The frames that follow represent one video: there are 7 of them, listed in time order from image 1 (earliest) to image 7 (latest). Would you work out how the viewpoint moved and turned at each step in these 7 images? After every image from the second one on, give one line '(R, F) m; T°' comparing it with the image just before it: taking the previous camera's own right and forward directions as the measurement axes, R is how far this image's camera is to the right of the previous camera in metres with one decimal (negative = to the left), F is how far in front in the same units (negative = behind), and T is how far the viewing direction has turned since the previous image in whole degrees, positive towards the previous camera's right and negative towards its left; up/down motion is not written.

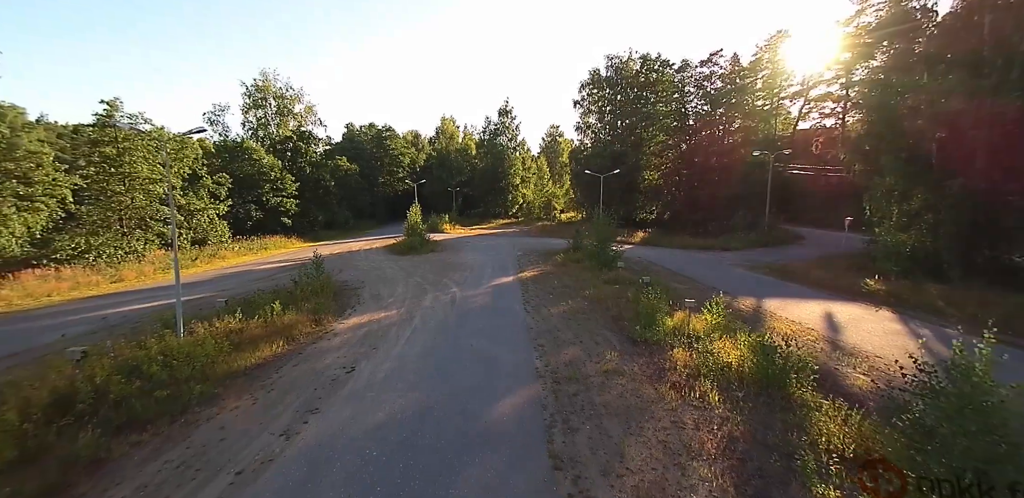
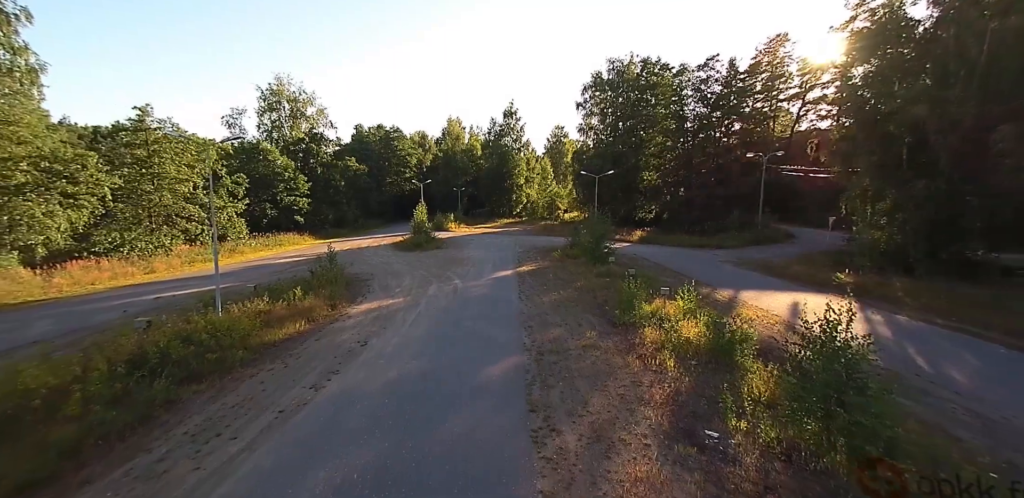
(+0.4, -1.3) m; -1°
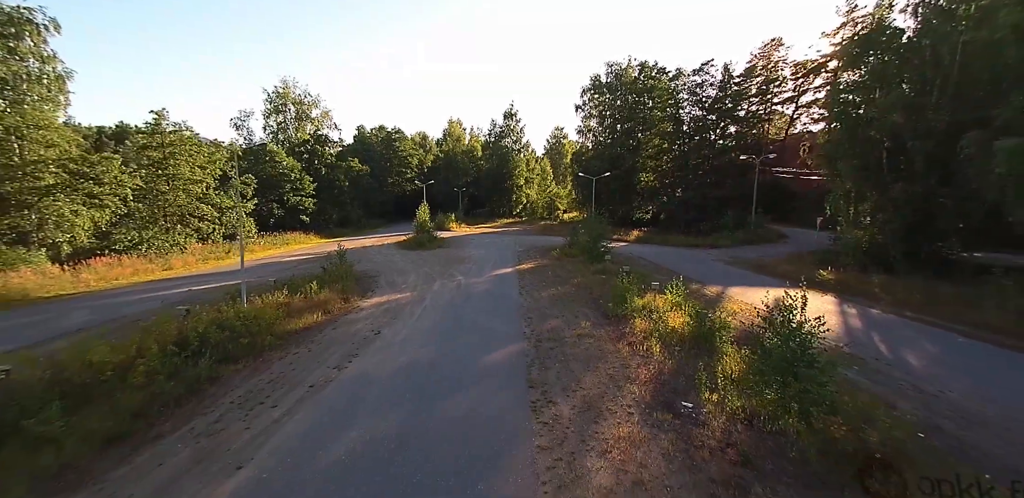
(0.0, -0.9) m; 0°
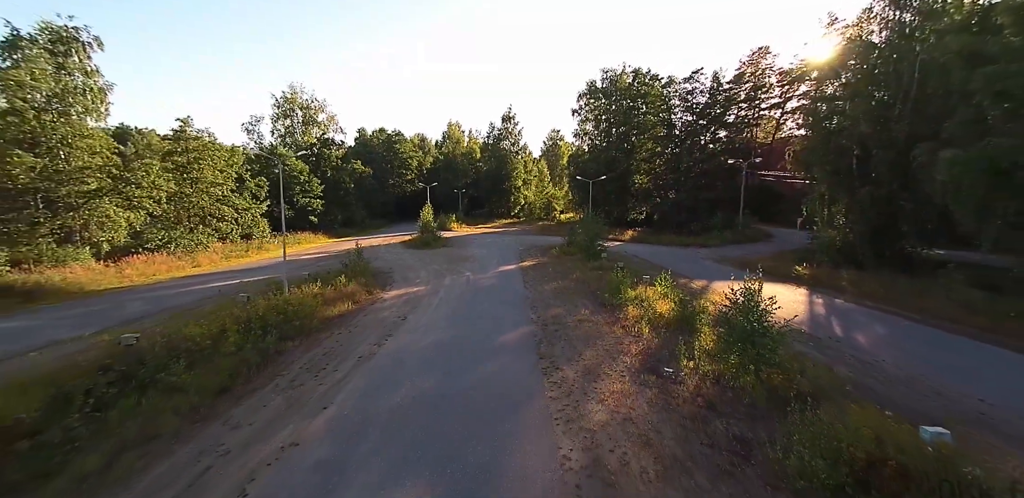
(-0.4, -1.6) m; +1°
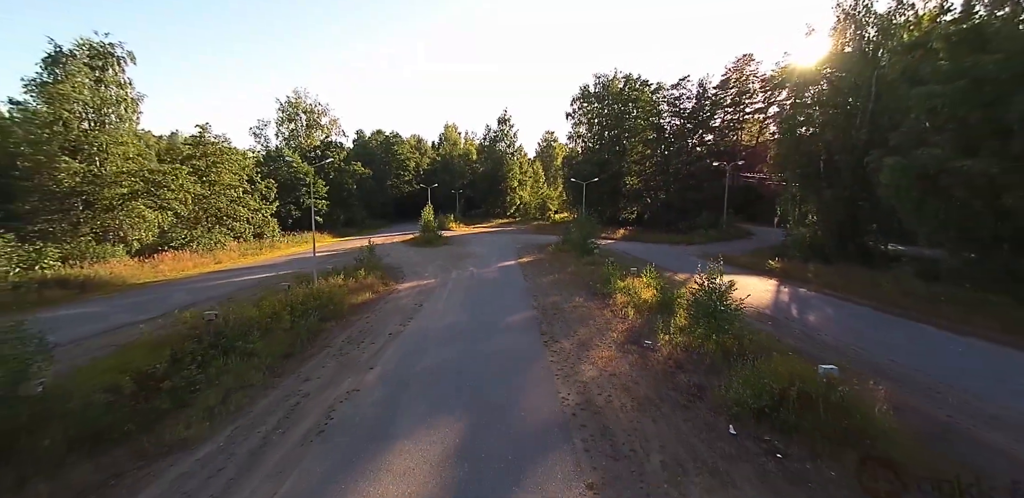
(-0.3, -1.7) m; +1°
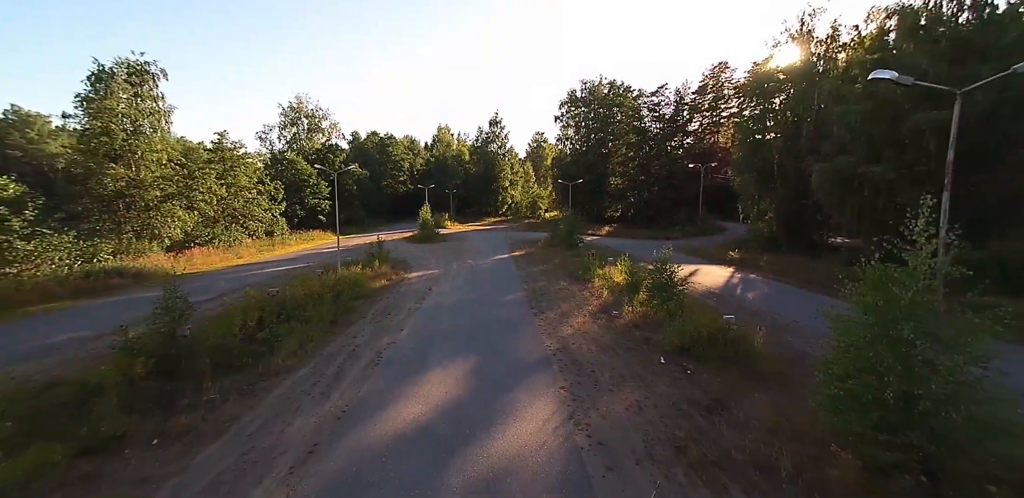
(-0.1, -2.6) m; +1°
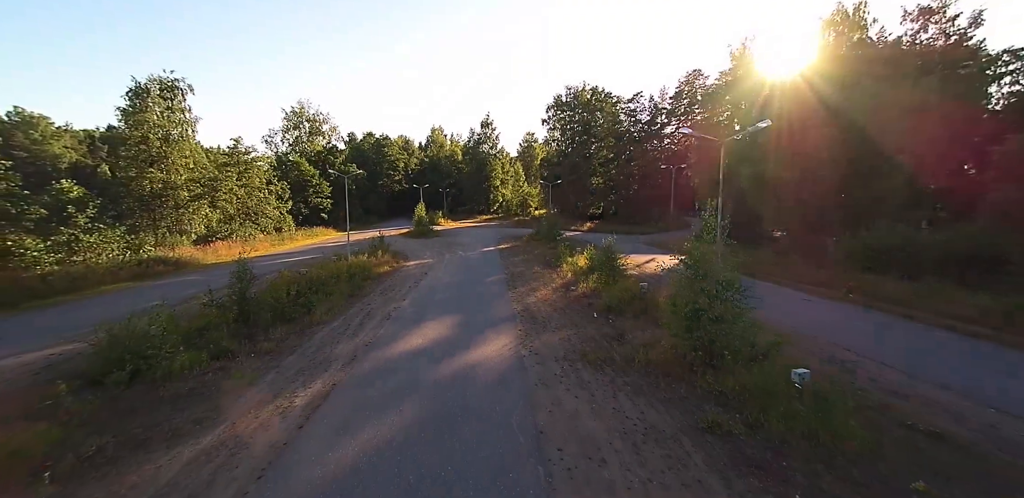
(+0.6, -3.3) m; +1°
